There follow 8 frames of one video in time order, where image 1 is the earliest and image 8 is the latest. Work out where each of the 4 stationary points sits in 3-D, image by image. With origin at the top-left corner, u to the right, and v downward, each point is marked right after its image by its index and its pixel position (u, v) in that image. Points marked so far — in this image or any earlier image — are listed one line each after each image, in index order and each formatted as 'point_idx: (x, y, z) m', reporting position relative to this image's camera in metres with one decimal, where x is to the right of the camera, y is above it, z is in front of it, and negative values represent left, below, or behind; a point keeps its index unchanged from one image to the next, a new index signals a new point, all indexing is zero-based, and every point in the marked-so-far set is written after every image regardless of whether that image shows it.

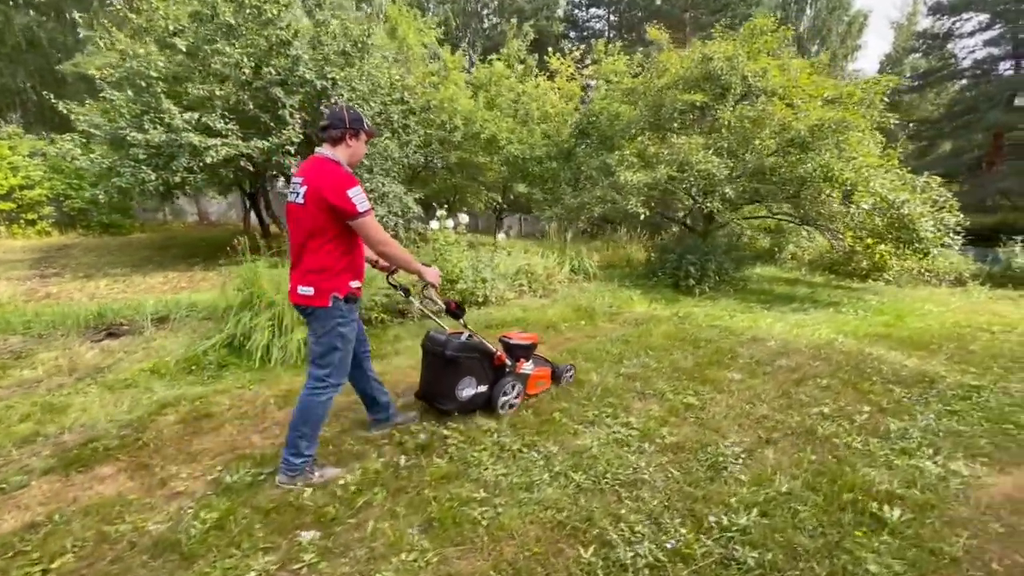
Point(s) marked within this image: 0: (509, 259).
0: (-0.1, +0.5, +7.4) m
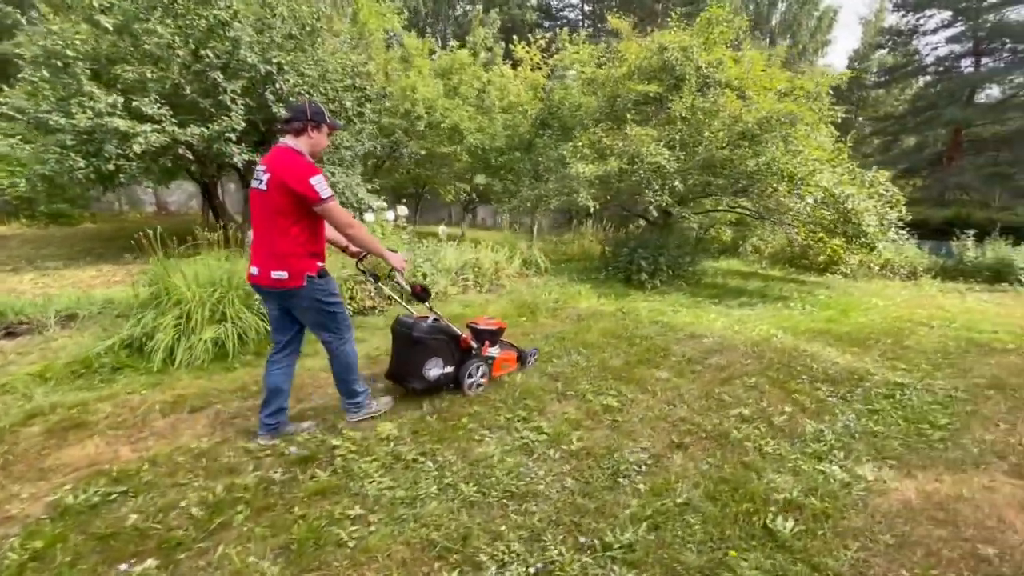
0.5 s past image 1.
0: (-0.9, +0.6, +7.2) m
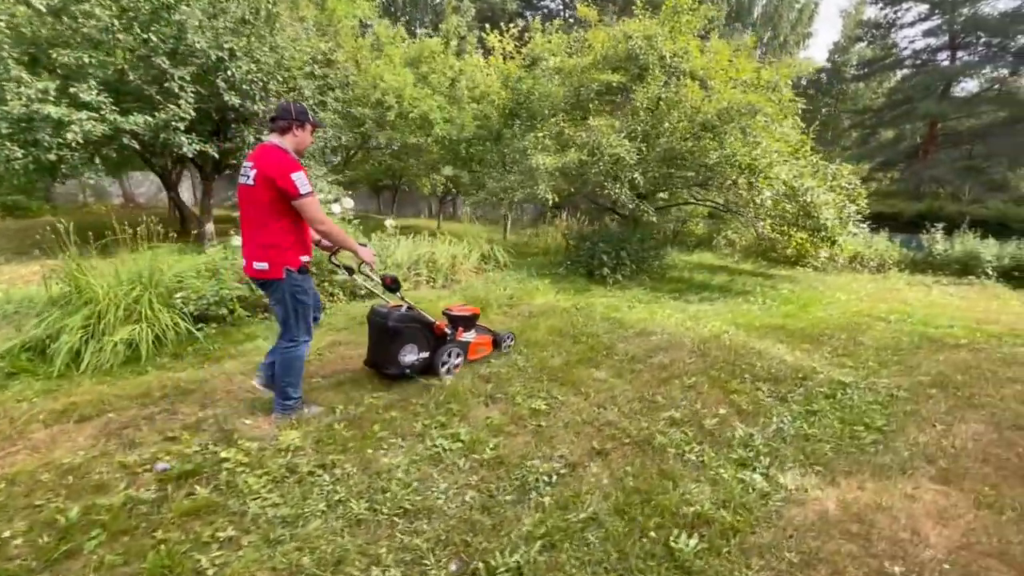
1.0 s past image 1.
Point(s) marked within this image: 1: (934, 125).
0: (-1.5, +0.6, +6.9) m
1: (+14.6, +5.6, +16.6) m
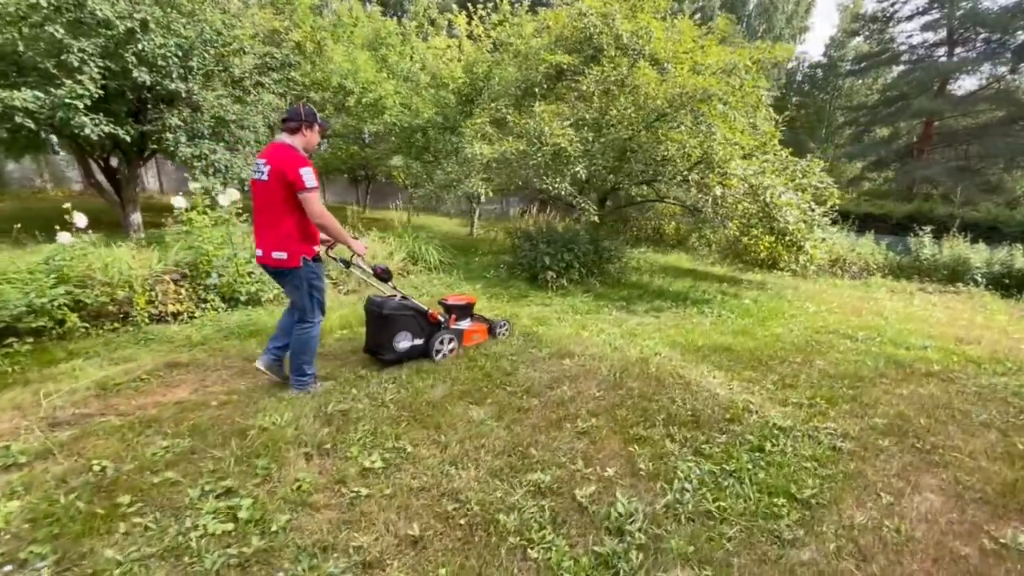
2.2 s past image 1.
0: (-2.5, +0.6, +6.1) m
1: (+13.7, +5.4, +15.8) m
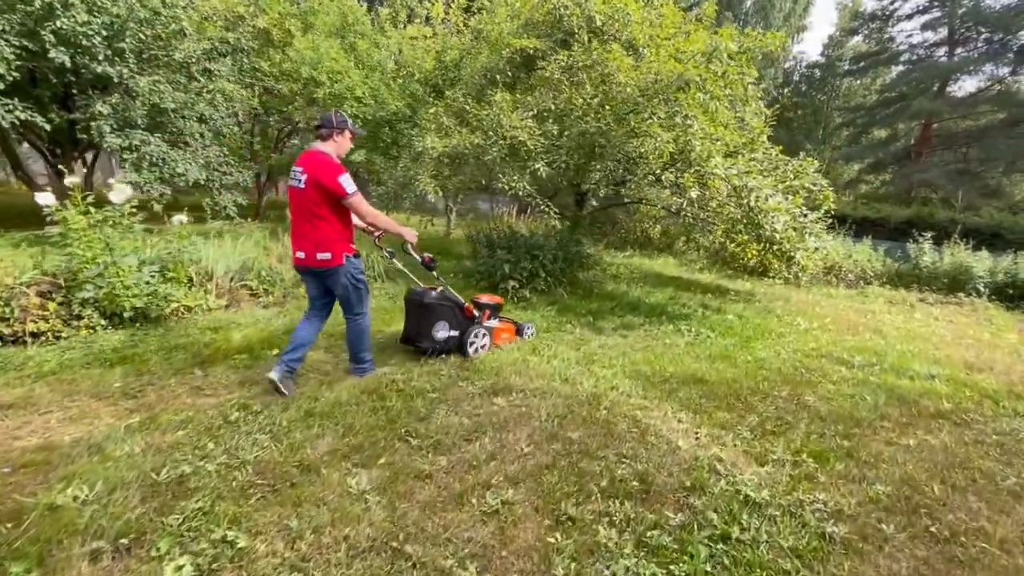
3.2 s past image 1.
0: (-3.1, +0.4, +5.3) m
1: (+13.1, +5.2, +15.1) m
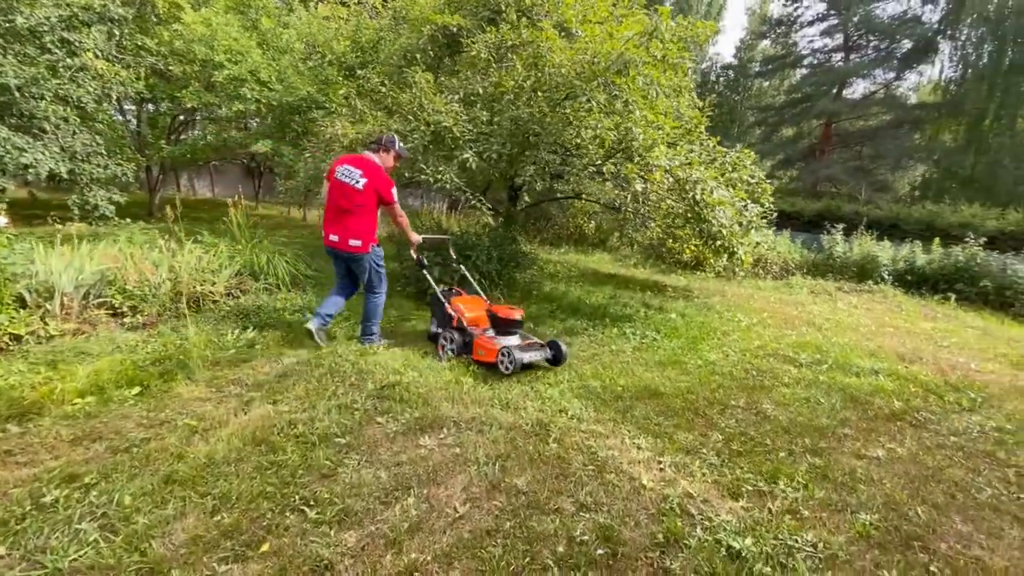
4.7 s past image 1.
0: (-3.7, +0.3, +4.2) m
1: (+10.8, +5.6, +16.1) m
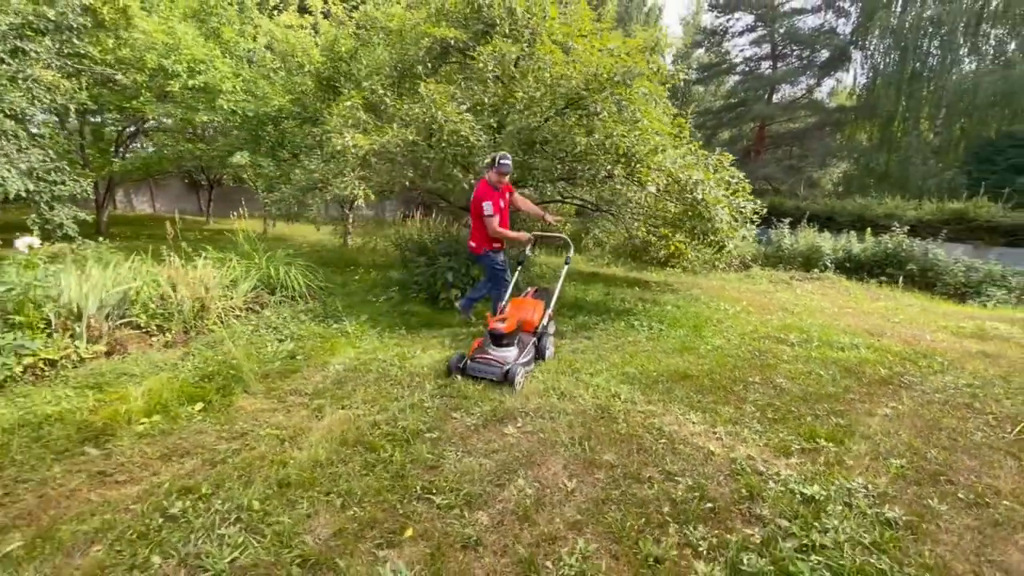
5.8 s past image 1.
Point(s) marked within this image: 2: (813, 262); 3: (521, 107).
0: (-3.4, +0.1, +4.1) m
1: (+9.5, +5.9, +17.5) m
2: (+7.7, +0.7, +12.1) m
3: (+0.1, +2.1, +5.4) m
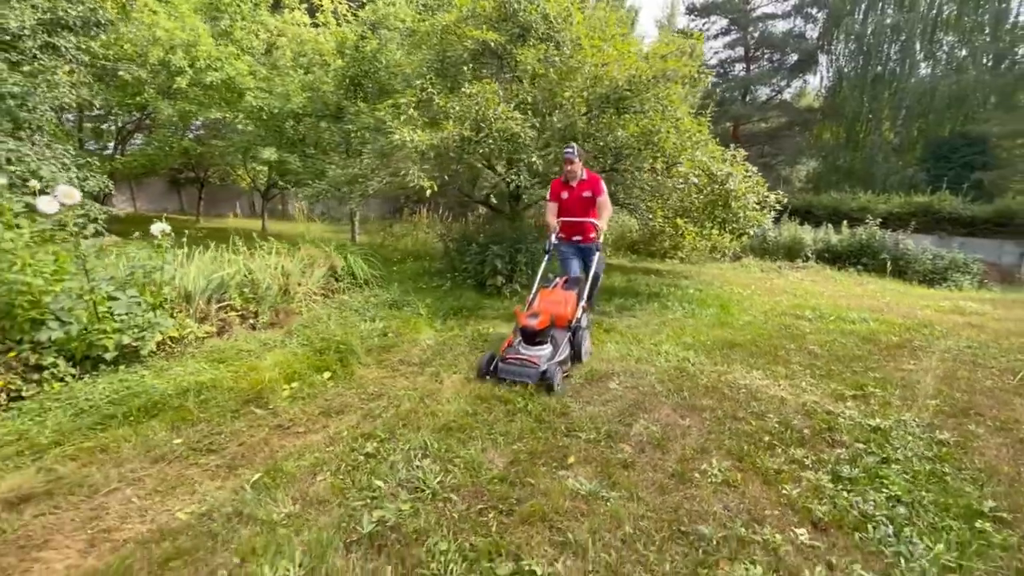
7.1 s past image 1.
0: (-2.8, +0.2, +4.4) m
1: (+9.2, +6.3, +18.5) m
2: (+7.9, +1.0, +13.0) m
3: (+0.6, +2.3, +5.9) m
